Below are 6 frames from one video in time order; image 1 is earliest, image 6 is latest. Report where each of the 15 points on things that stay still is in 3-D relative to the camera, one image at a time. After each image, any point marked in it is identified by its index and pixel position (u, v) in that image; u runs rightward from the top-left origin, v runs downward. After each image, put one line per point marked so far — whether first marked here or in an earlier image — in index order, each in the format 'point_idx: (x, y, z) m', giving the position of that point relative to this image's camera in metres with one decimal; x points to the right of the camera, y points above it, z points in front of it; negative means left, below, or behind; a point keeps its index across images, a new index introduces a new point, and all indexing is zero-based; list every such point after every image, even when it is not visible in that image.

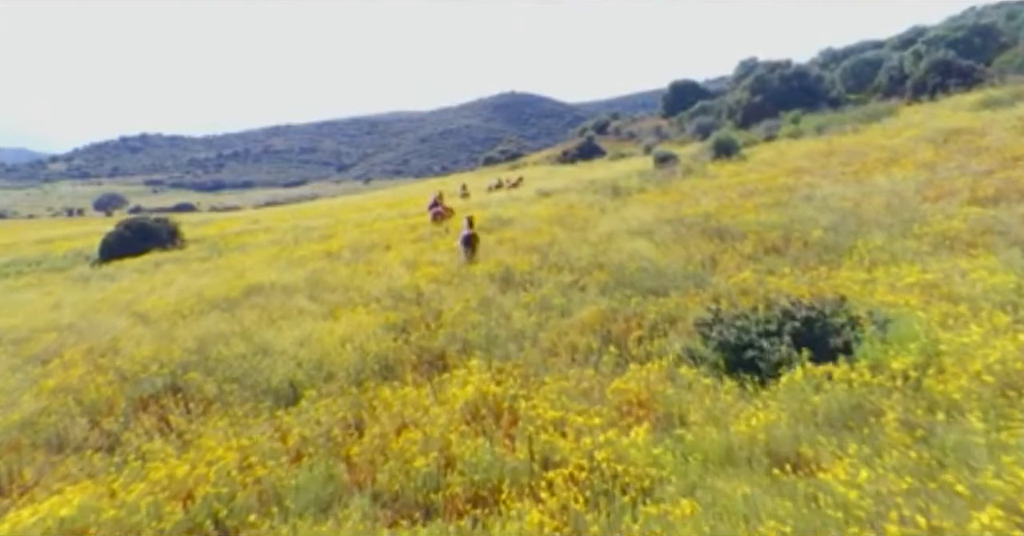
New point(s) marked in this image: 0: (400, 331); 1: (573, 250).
0: (-2.1, -1.2, +13.0) m
1: (+1.6, +0.4, +19.0) m
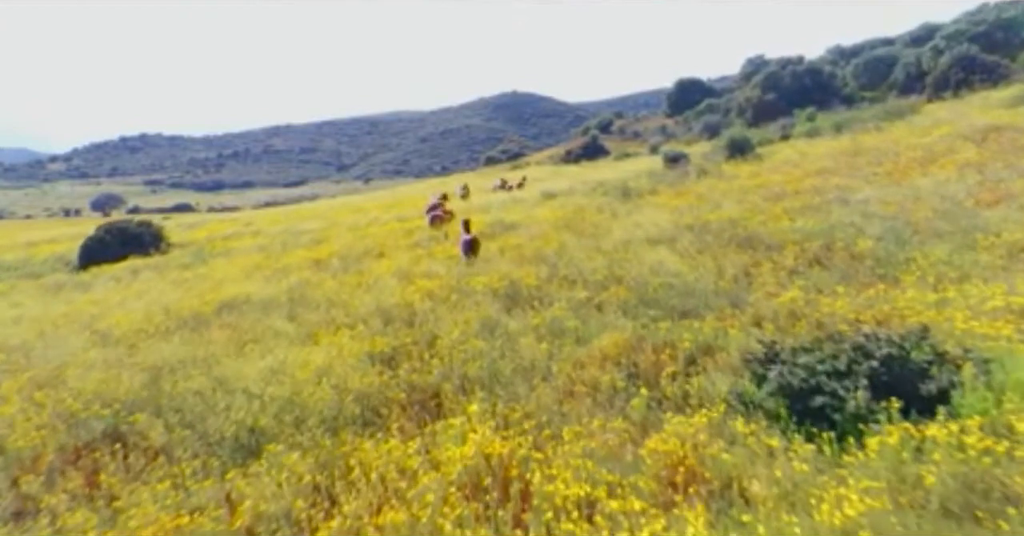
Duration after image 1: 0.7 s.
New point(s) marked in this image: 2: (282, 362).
0: (-1.9, -1.5, +11.1) m
1: (+1.8, +0.1, +17.0) m
2: (-3.6, -1.5, +11.2) m
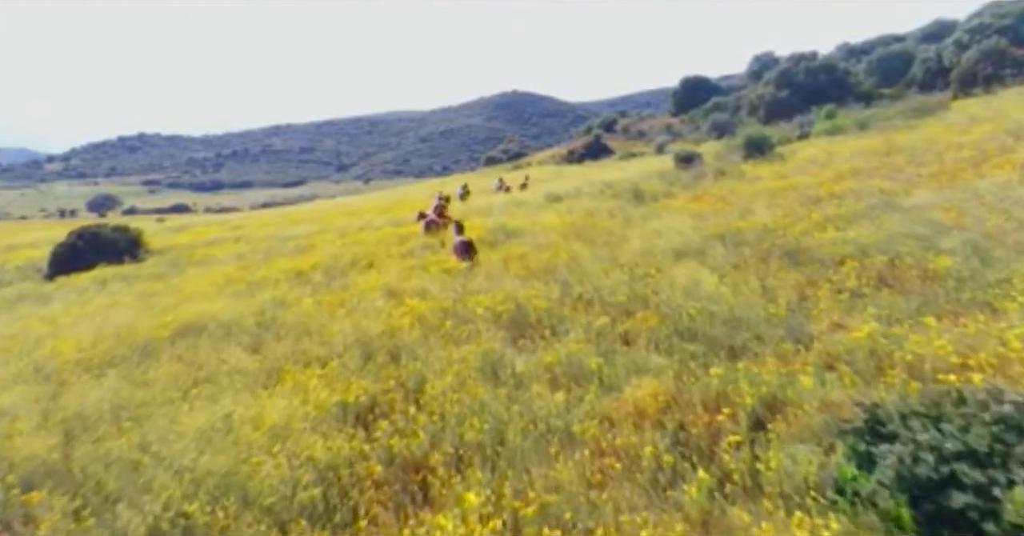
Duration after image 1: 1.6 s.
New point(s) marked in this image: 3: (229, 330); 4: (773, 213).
0: (-1.8, -1.8, +8.8) m
1: (+1.9, -0.2, +14.7) m
2: (-3.5, -1.9, +8.8) m
3: (-5.4, -1.2, +13.4) m
4: (+7.0, +1.5, +18.9) m
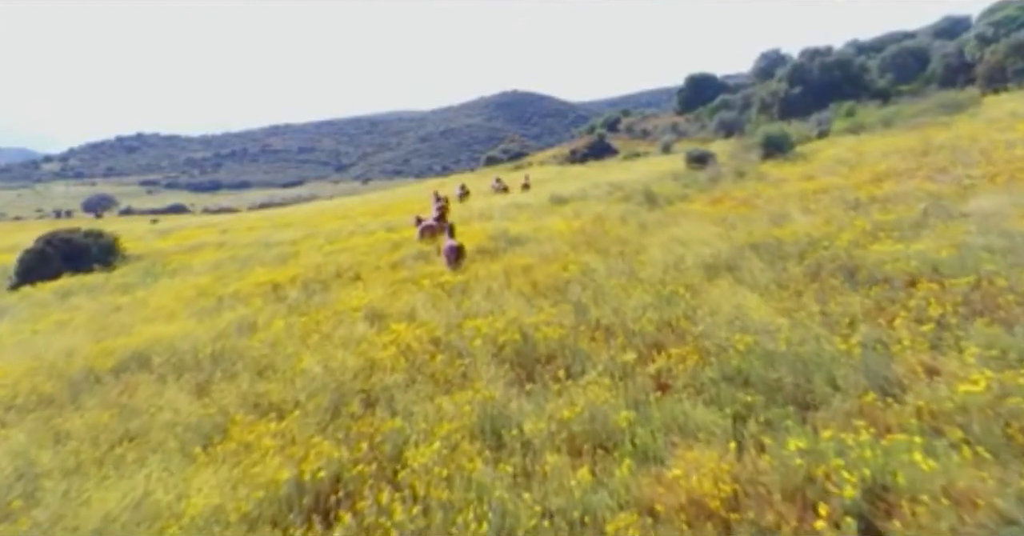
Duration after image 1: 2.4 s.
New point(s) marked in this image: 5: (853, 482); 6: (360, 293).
0: (-1.8, -2.2, +6.6) m
1: (+2.0, -0.6, +12.5) m
2: (-3.5, -2.2, +6.7) m
3: (-5.3, -1.5, +11.2) m
4: (+7.1, +1.2, +16.7) m
5: (+2.9, -1.8, +5.9) m
6: (-3.4, -0.6, +15.6) m
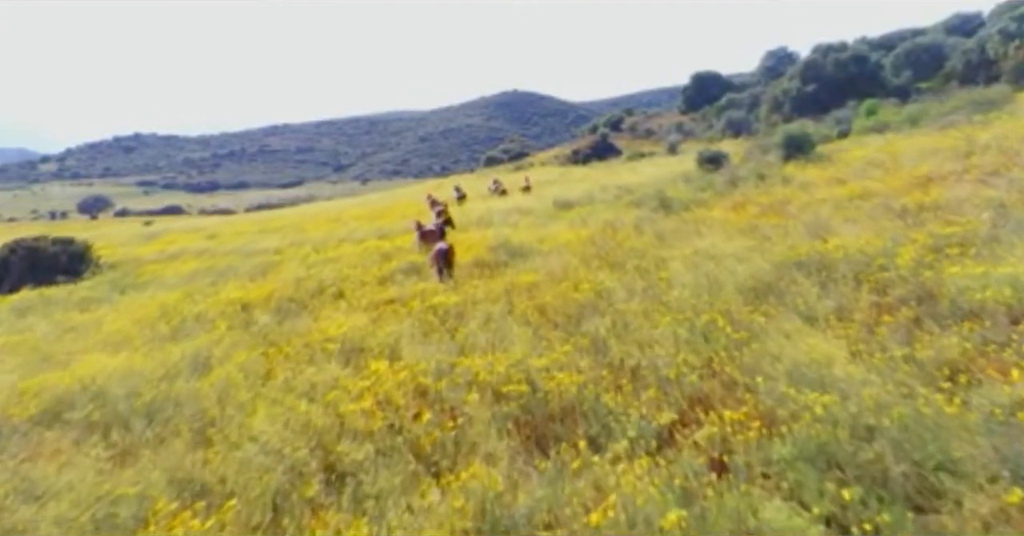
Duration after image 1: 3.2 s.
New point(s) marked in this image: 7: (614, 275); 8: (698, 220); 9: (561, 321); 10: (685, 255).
0: (-1.7, -2.6, +4.5) m
1: (+2.0, -0.9, +10.4) m
2: (-3.4, -2.6, +4.6) m
3: (-5.2, -1.9, +9.1) m
4: (+7.2, +0.8, +14.6) m
5: (+2.9, -2.2, +3.8) m
6: (-3.3, -1.0, +13.5) m
7: (+2.1, -0.1, +14.9) m
8: (+5.2, +1.3, +19.8) m
9: (+0.8, -0.8, +11.7) m
10: (+3.8, +0.3, +15.6) m
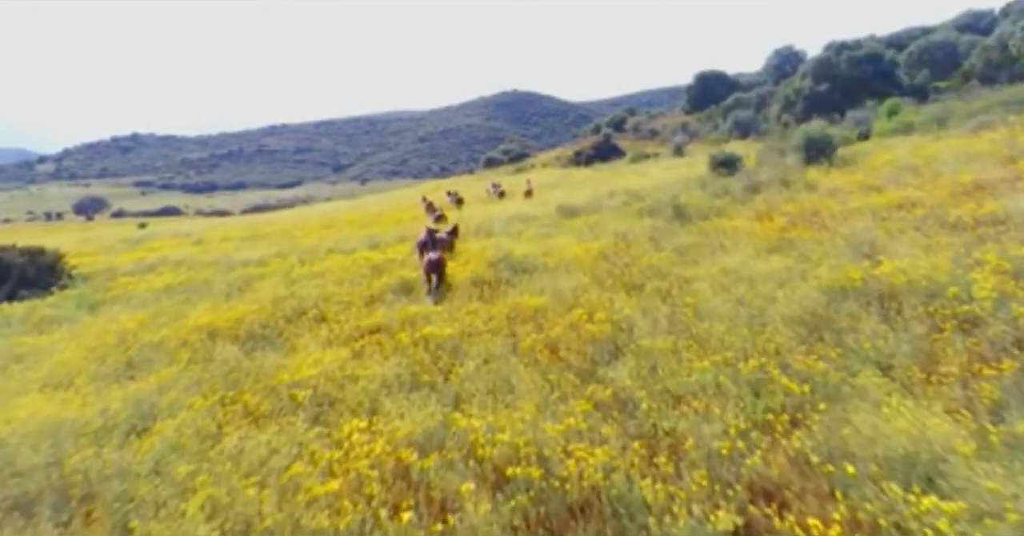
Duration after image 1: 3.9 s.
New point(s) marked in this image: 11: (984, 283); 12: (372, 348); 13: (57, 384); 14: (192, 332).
0: (-1.6, -3.0, +2.6) m
1: (+2.1, -1.4, +8.5) m
2: (-3.3, -3.0, +2.7) m
3: (-5.2, -2.4, +7.2) m
4: (+7.2, +0.3, +12.8) m
5: (+3.0, -2.6, +1.9) m
6: (-3.2, -1.4, +11.6) m
7: (+2.2, -0.6, +13.0) m
8: (+5.3, +0.9, +17.9) m
9: (+0.9, -1.3, +9.8) m
10: (+3.9, -0.1, +13.7) m
11: (+6.8, -0.2, +10.1) m
12: (-2.3, -1.3, +11.6) m
13: (-7.8, -2.0, +12.0) m
14: (-6.6, -1.3, +14.4) m
